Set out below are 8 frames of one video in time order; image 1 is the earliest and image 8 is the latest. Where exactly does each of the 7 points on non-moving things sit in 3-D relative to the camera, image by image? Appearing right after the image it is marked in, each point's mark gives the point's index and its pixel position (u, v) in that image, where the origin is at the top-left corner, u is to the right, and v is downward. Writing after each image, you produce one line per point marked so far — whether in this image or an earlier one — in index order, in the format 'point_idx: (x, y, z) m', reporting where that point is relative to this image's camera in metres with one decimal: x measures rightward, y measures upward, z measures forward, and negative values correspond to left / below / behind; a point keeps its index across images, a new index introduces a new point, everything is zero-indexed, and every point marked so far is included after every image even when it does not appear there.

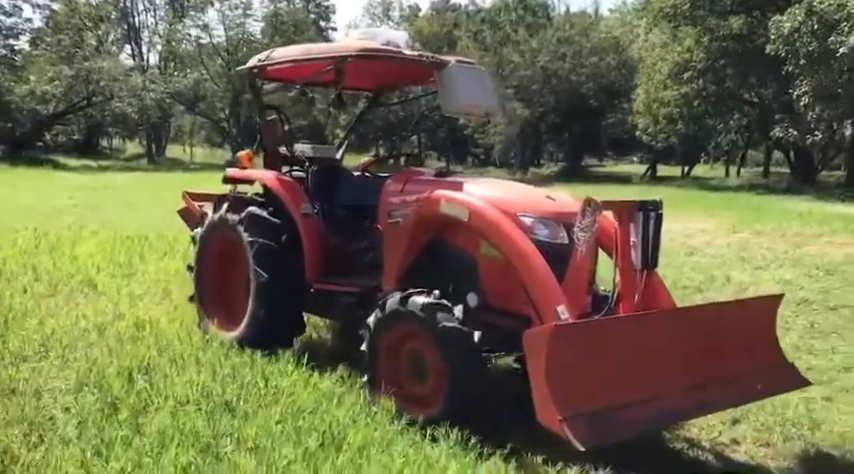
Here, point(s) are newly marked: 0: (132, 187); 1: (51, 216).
0: (-5.9, +1.1, +19.8) m
1: (-4.5, +0.3, +11.4) m
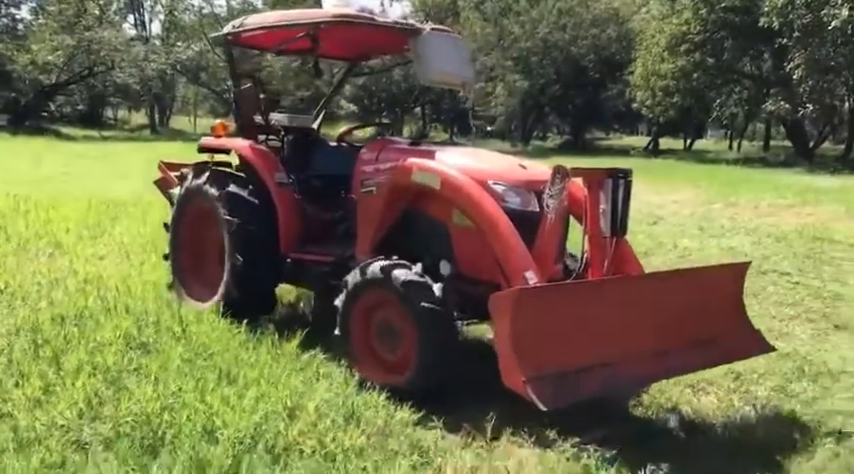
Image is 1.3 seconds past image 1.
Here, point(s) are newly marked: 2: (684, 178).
0: (-6.0, +1.7, +20.1) m
1: (-4.7, +0.7, +11.7) m
2: (+4.4, +1.0, +16.4) m
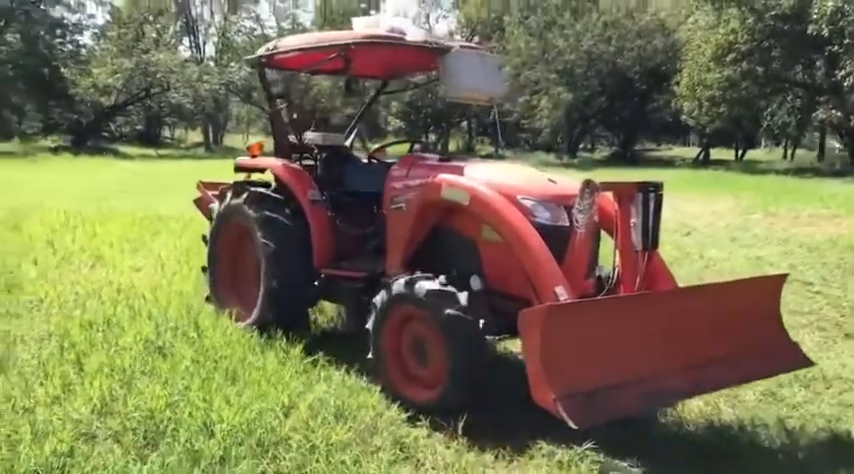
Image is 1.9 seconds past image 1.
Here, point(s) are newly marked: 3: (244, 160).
0: (-5.1, +1.3, +20.6) m
1: (-4.2, +0.5, +12.1) m
2: (+5.1, +0.8, +16.3) m
3: (-1.2, +0.5, +6.4) m
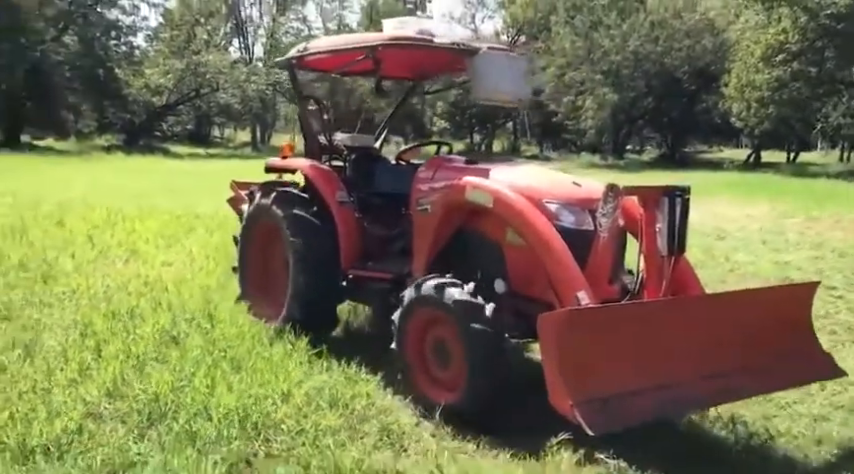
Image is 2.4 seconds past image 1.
0: (-4.2, +1.4, +20.9) m
1: (-3.7, +0.5, +12.4) m
2: (+5.8, +0.8, +16.2) m
3: (-1.0, +0.5, +6.6) m
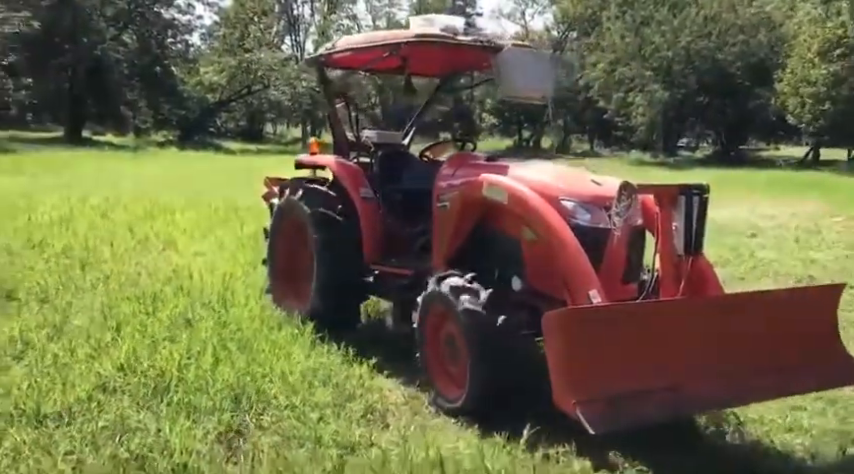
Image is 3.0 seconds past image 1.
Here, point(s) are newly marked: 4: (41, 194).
0: (-3.2, +1.5, +21.3) m
1: (-3.2, +0.6, +12.8) m
2: (+6.5, +0.8, +16.0) m
3: (-0.8, +0.5, +6.8) m
4: (-4.4, +0.5, +11.1) m
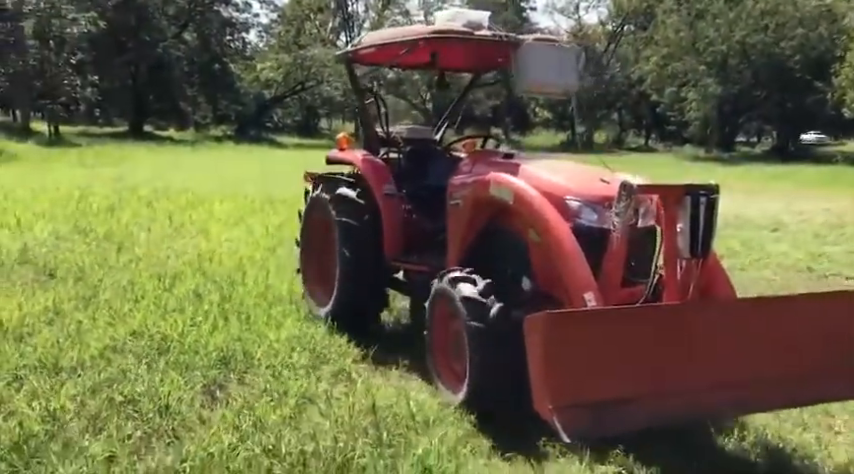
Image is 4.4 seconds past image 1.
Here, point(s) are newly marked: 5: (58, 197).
0: (-2.1, +1.7, +21.8) m
1: (-2.6, +0.7, +13.3) m
2: (+7.2, +0.8, +15.9) m
3: (-0.7, +0.6, +7.2) m
4: (-4.0, +0.6, +11.7) m
5: (-3.8, +0.4, +10.0) m
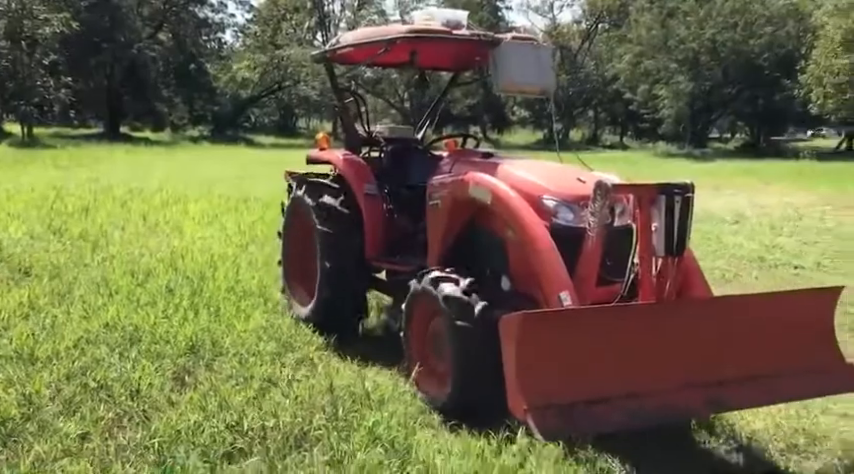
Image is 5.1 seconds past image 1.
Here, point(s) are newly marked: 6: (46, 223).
0: (-2.6, +1.7, +21.9) m
1: (-3.0, +0.7, +13.4) m
2: (+6.8, +1.0, +16.2) m
3: (-0.9, +0.6, +7.3) m
4: (-4.3, +0.6, +11.7) m
5: (-4.1, +0.4, +10.1) m
6: (-3.3, +0.1, +8.6) m
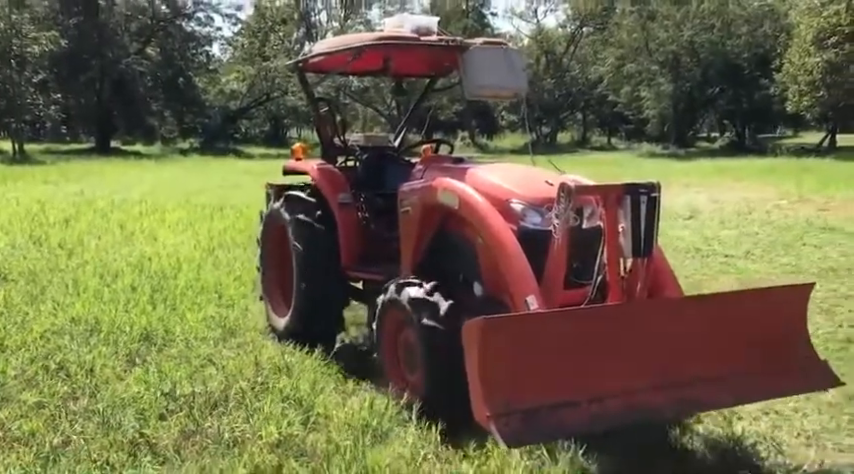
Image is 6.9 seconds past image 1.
0: (-3.0, +1.5, +22.3) m
1: (-3.3, +0.6, +13.8) m
2: (+6.5, +1.1, +16.6) m
3: (-1.2, +0.6, +7.7) m
4: (-4.6, +0.5, +12.1) m
5: (-4.4, +0.3, +10.5) m
6: (-3.6, 0.0, +8.9) m
